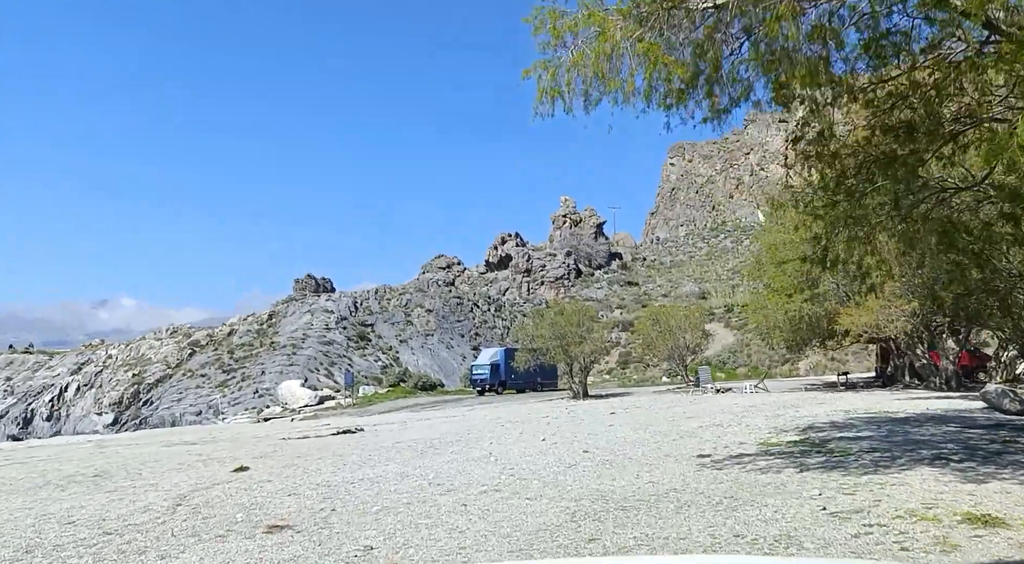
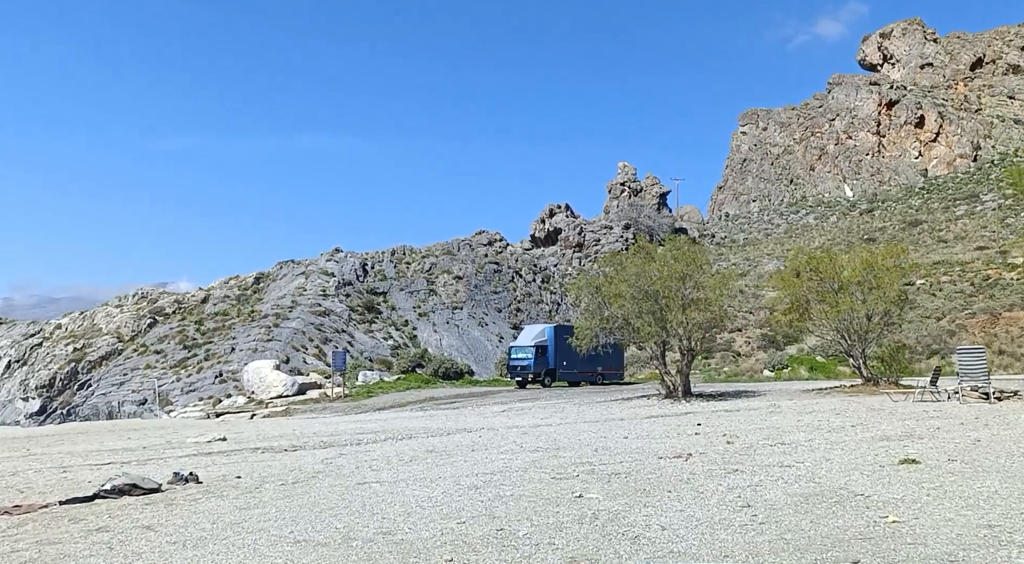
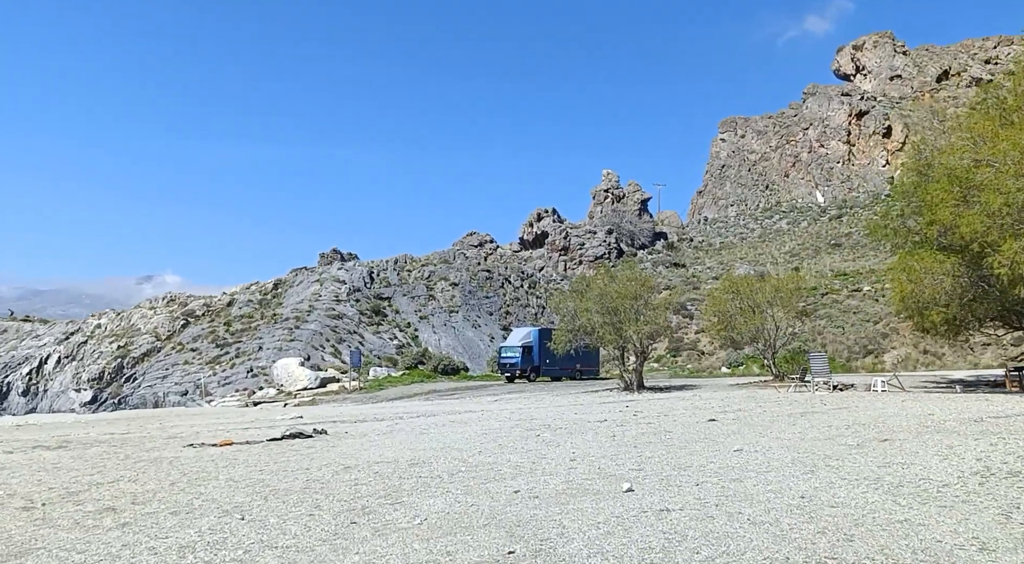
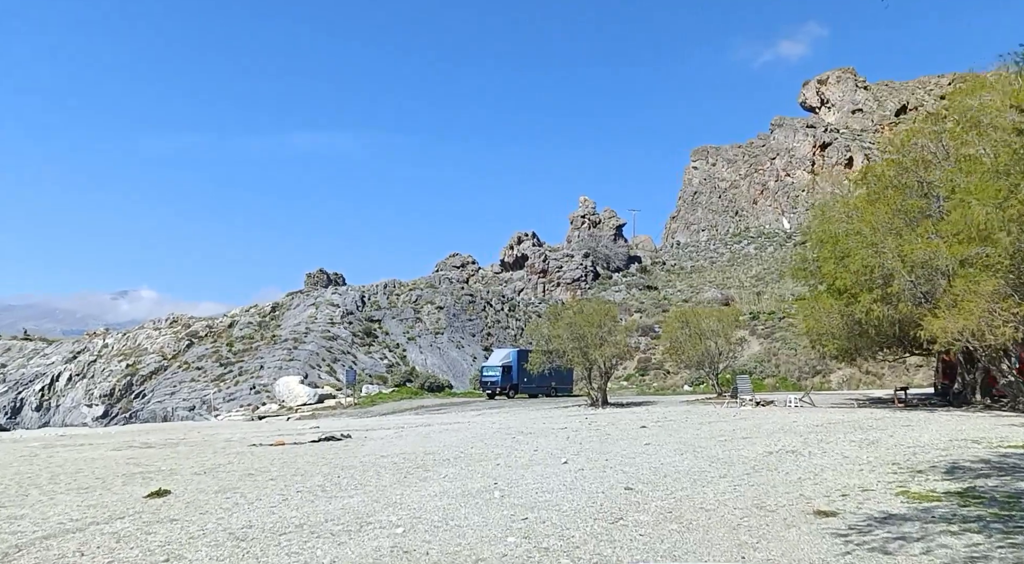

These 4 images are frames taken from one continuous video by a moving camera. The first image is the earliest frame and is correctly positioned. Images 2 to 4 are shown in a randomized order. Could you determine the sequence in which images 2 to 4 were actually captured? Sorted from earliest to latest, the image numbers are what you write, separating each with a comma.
4, 3, 2
